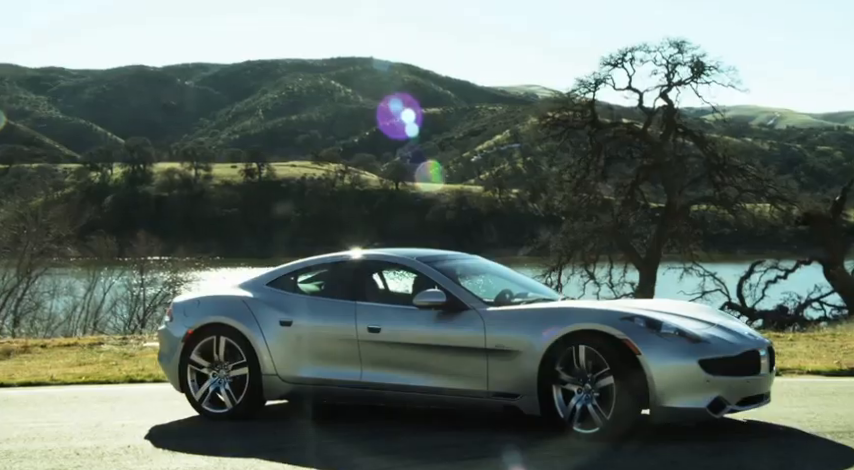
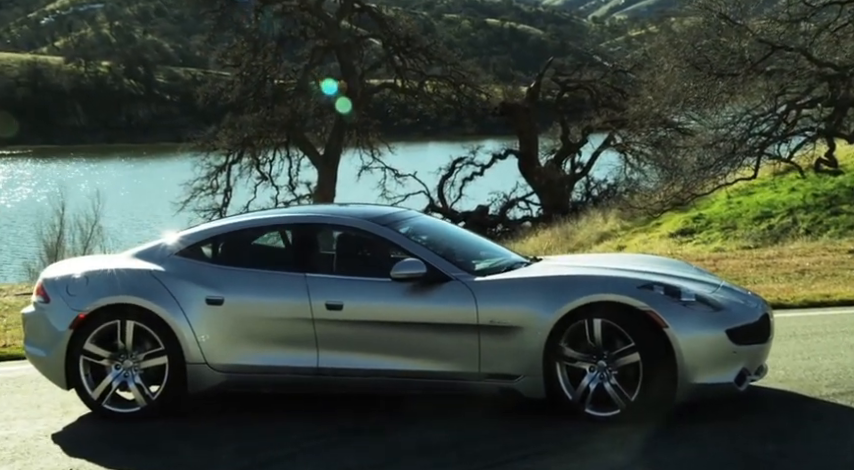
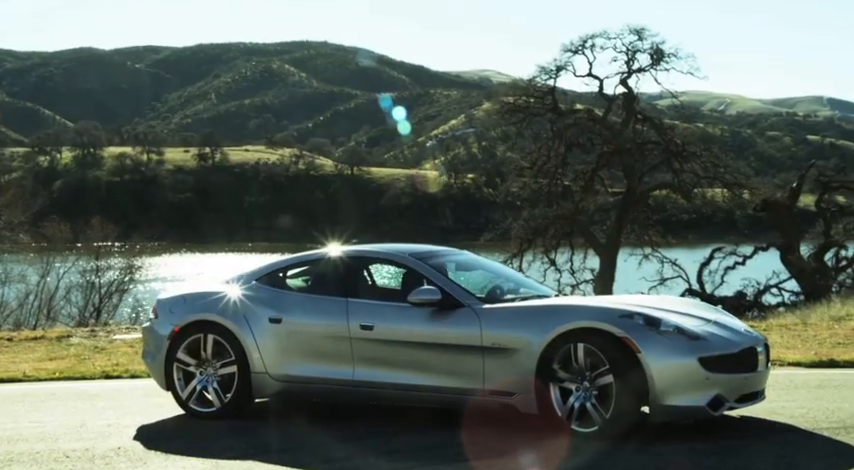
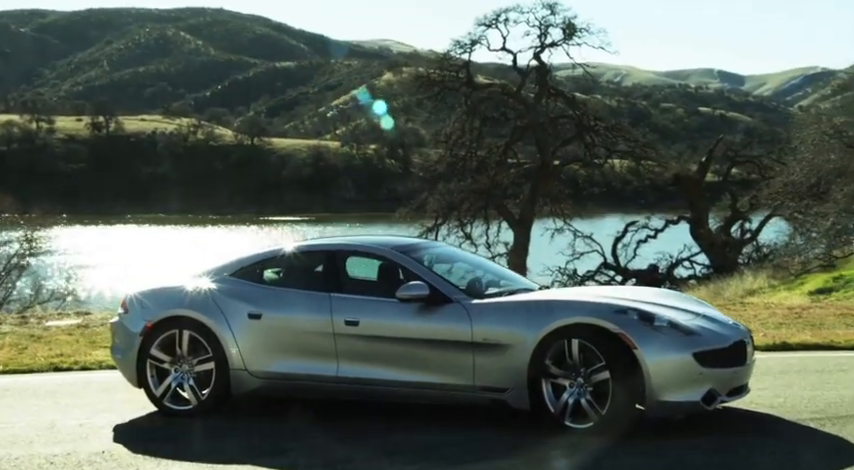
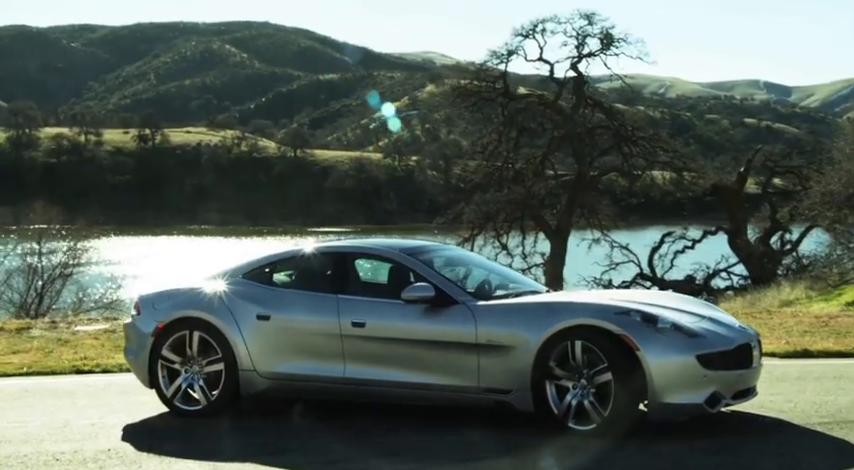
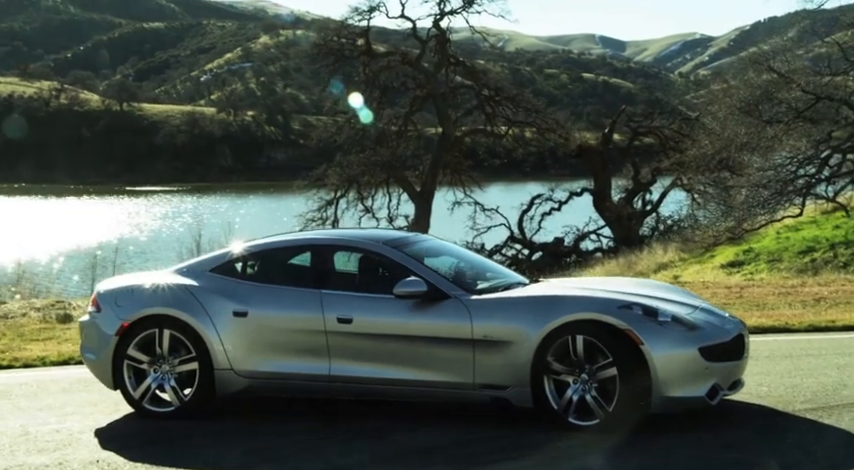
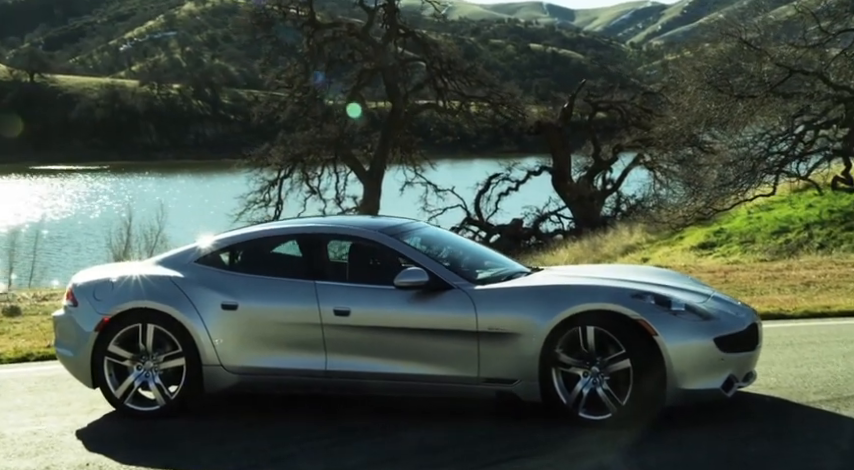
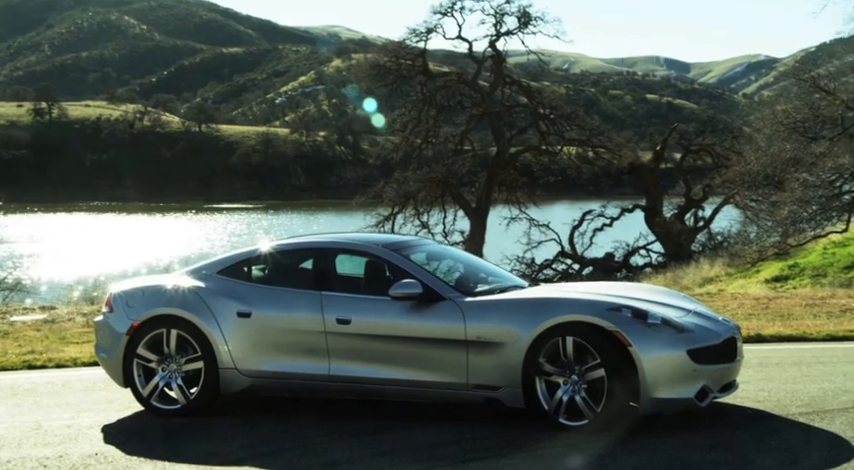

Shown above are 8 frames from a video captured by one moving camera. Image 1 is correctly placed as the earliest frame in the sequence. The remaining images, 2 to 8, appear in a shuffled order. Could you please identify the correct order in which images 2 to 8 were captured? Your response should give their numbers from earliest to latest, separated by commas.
3, 5, 4, 8, 6, 7, 2
